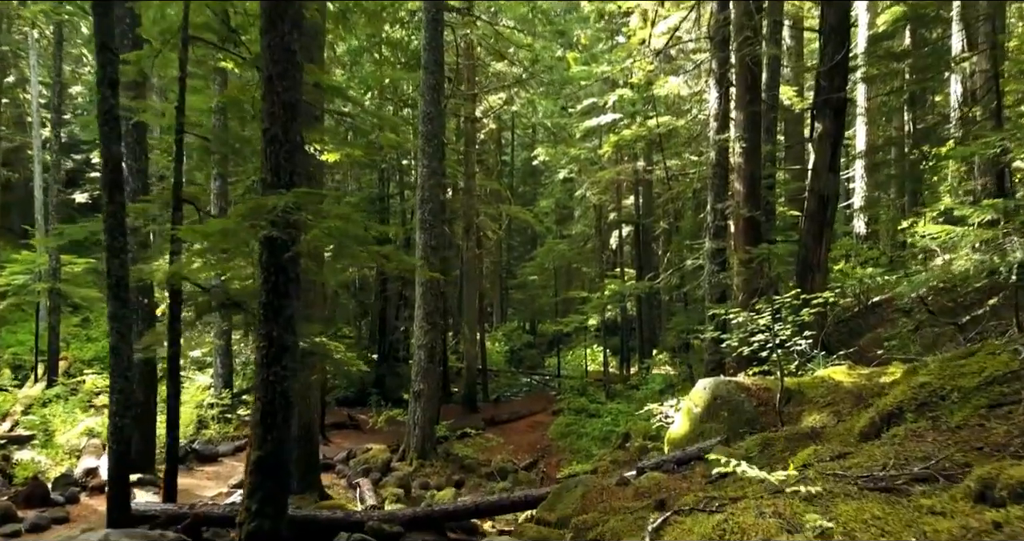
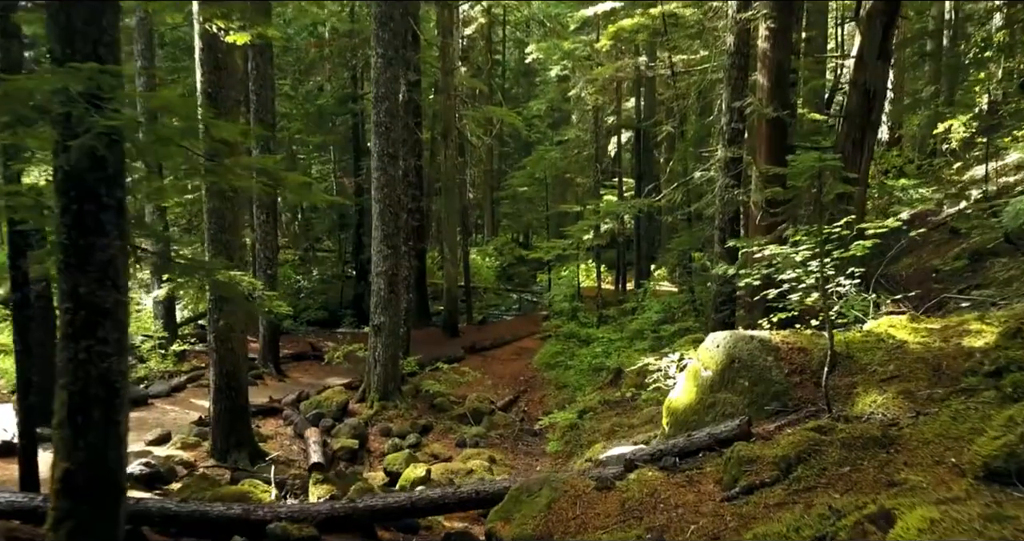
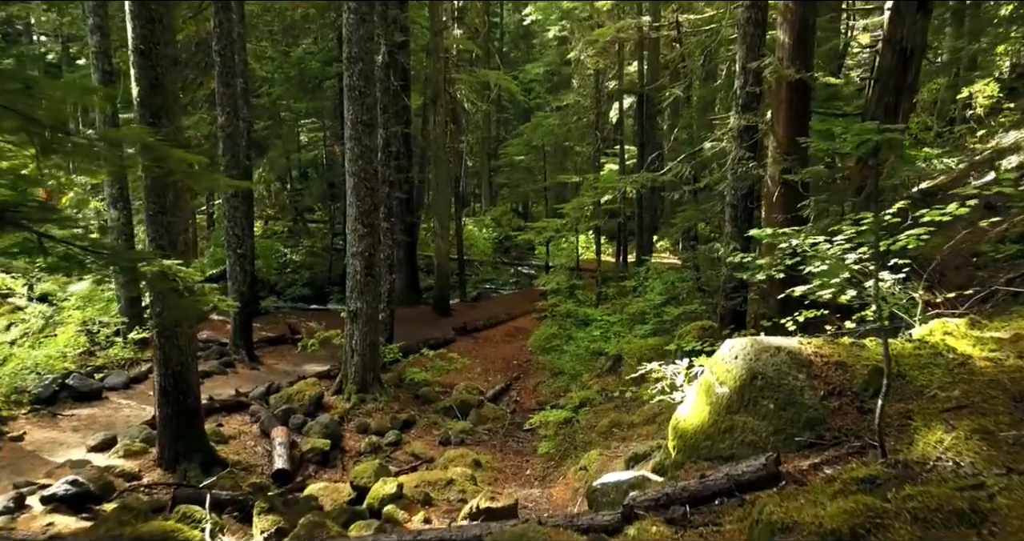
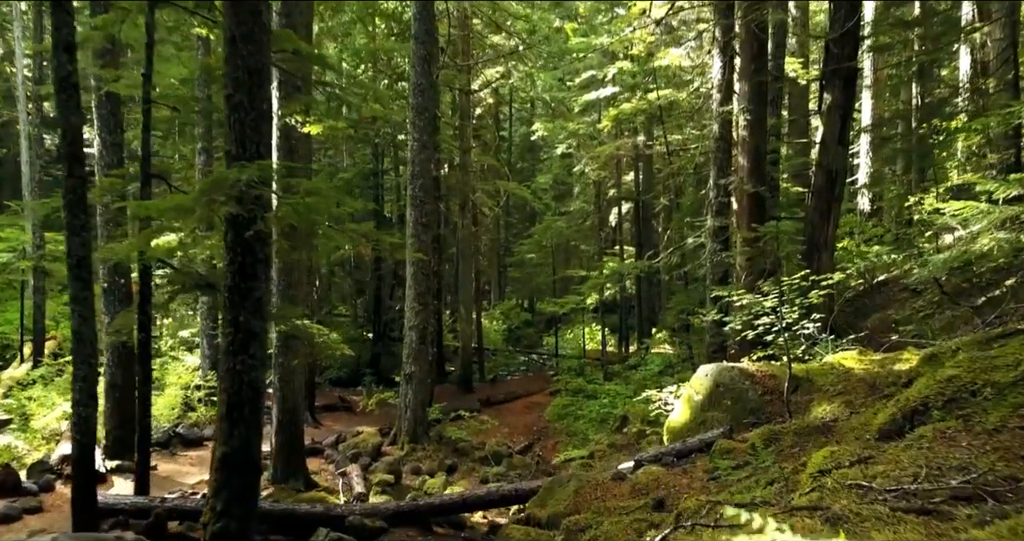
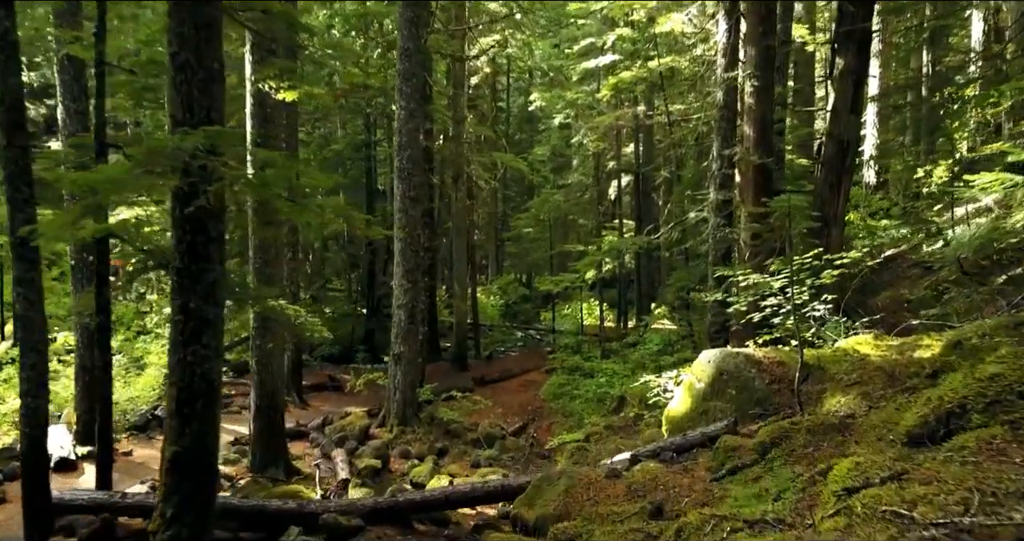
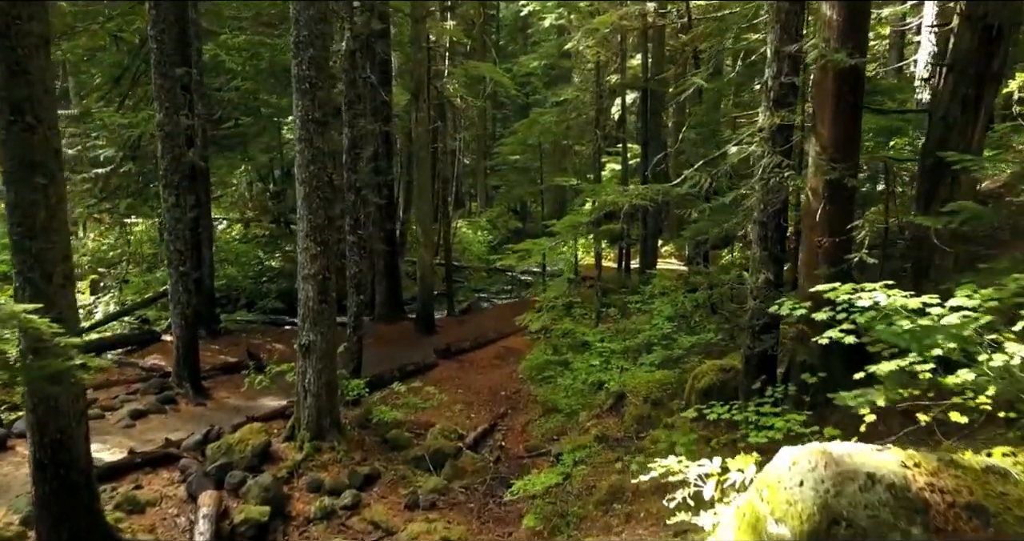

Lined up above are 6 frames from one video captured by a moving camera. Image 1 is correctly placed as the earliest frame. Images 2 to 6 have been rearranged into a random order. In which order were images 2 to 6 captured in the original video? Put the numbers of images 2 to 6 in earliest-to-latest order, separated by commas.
4, 5, 2, 3, 6
